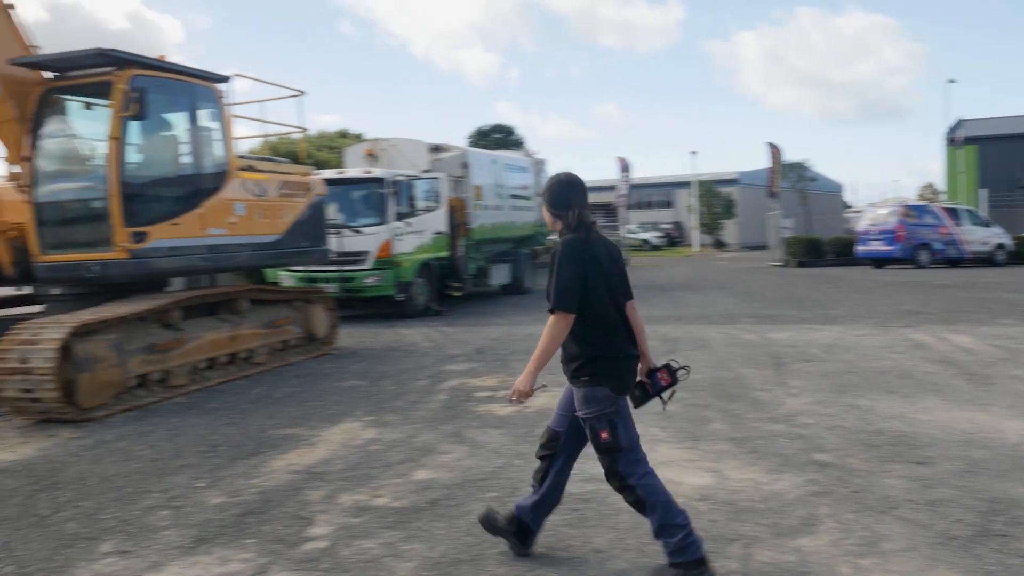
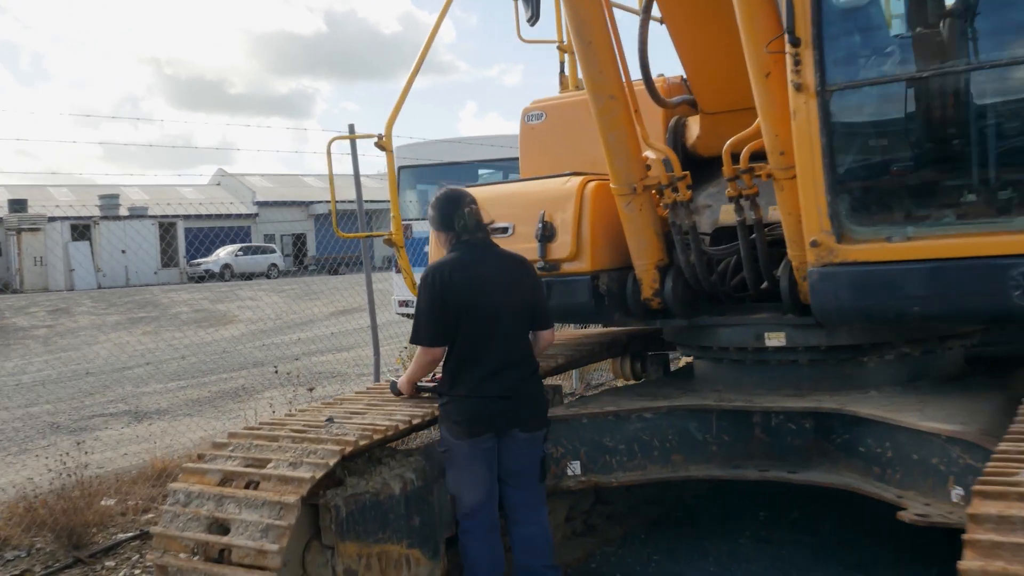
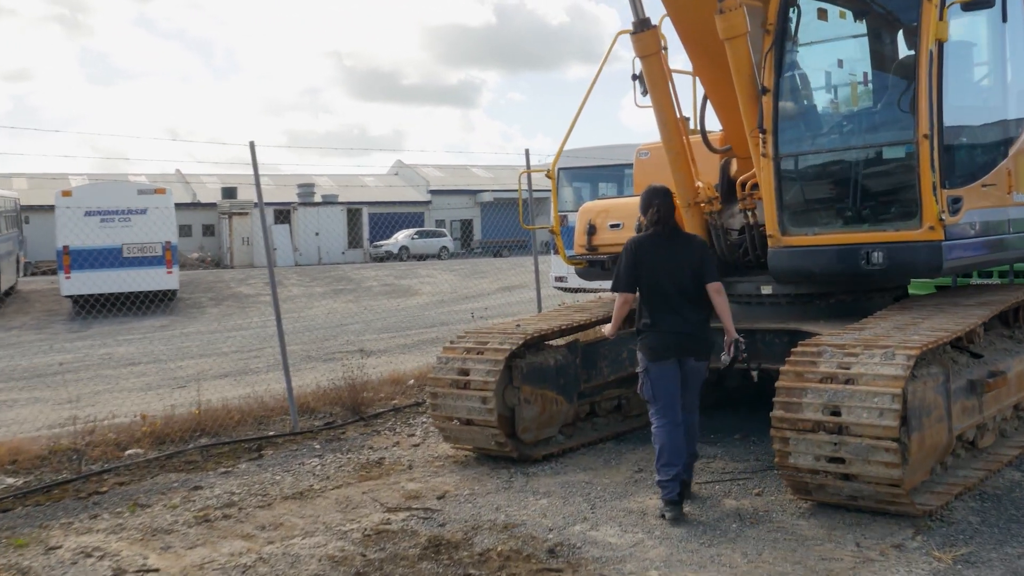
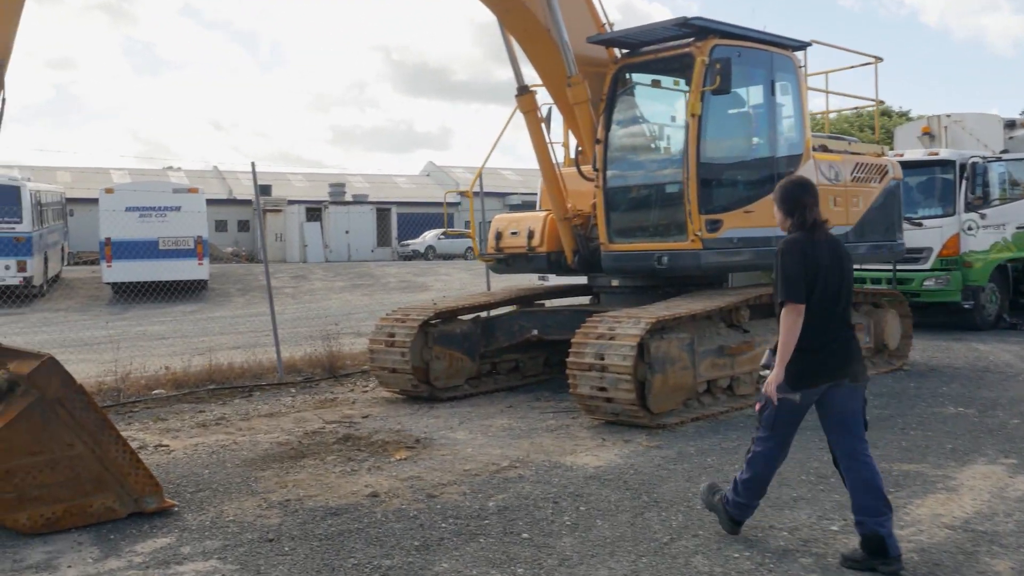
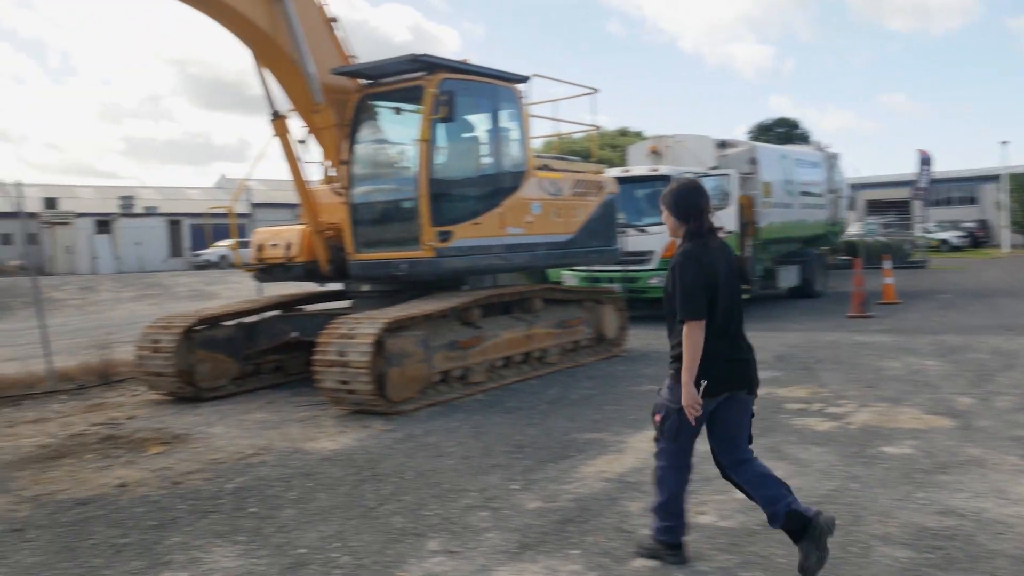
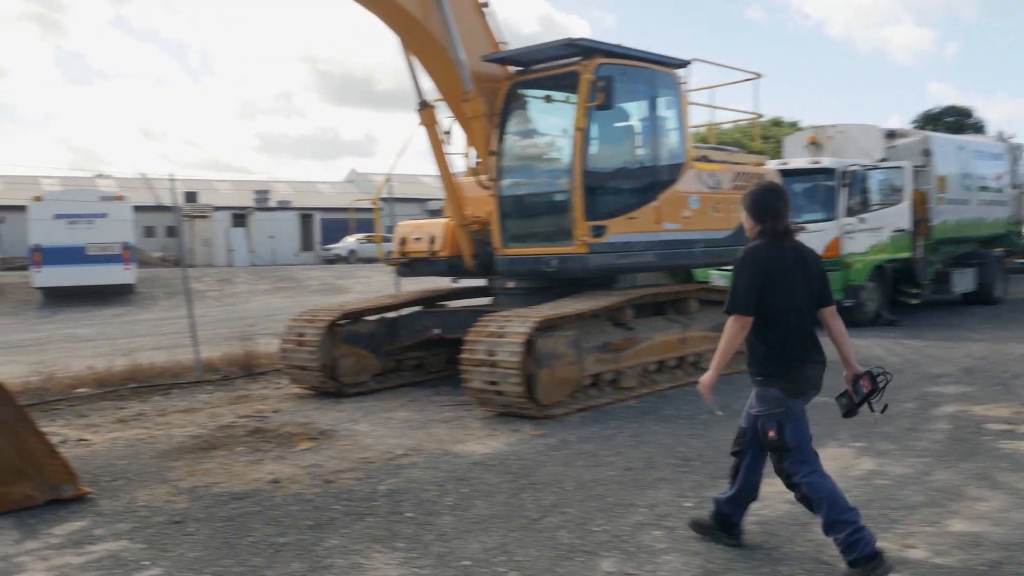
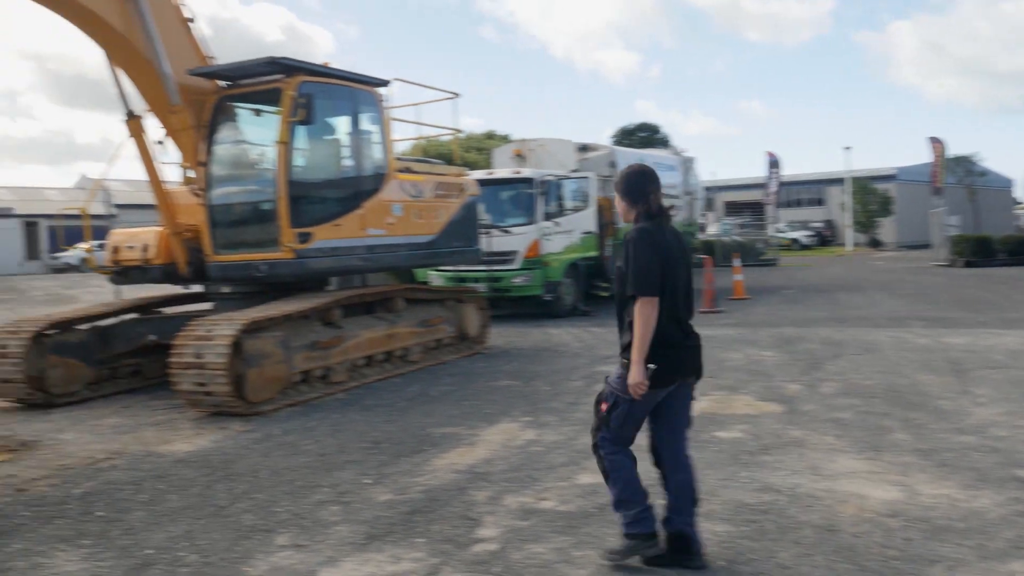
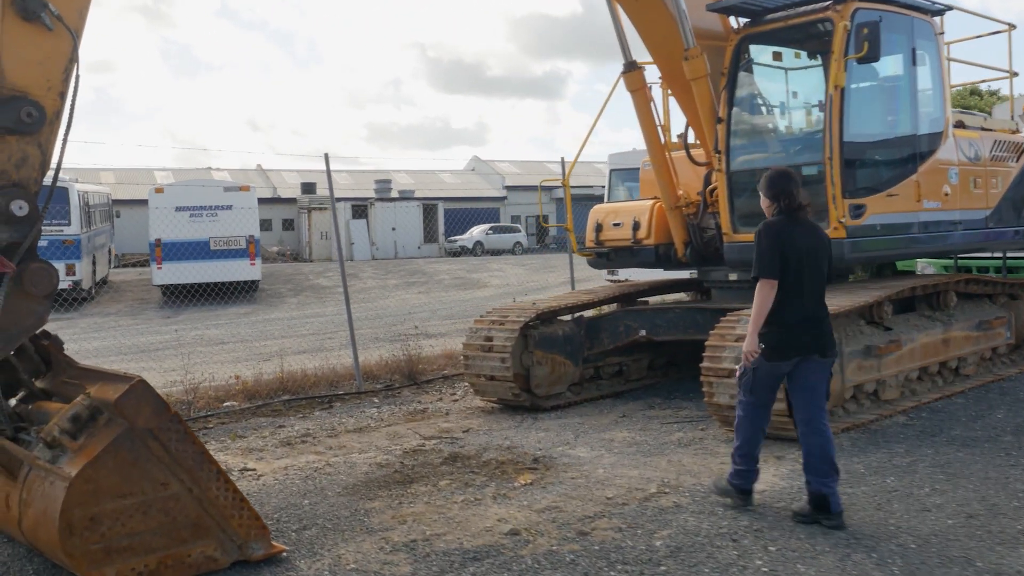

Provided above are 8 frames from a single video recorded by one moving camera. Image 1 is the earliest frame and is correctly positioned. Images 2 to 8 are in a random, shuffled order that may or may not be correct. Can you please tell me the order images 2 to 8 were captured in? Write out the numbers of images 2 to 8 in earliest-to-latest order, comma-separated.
7, 5, 6, 4, 8, 3, 2
